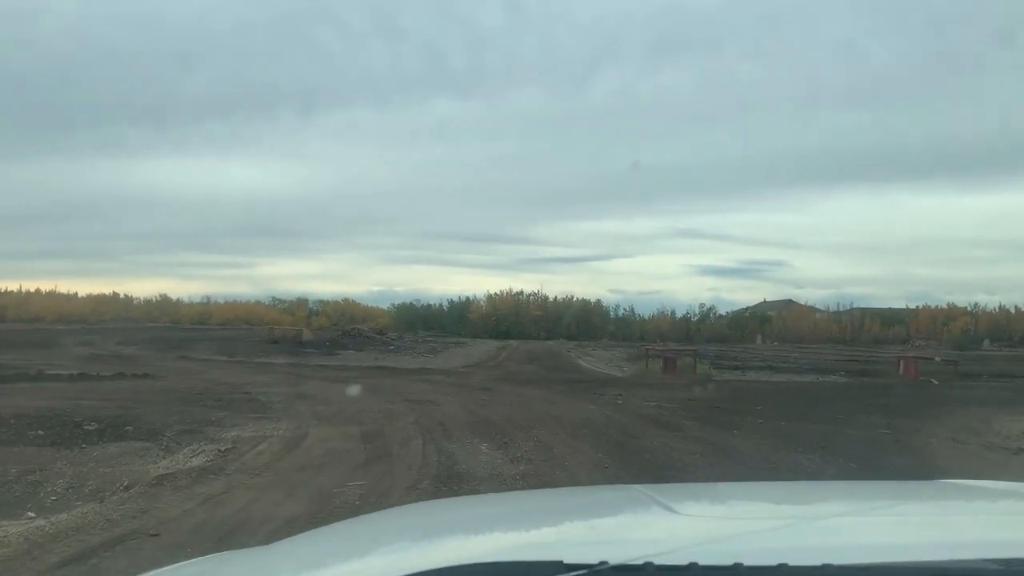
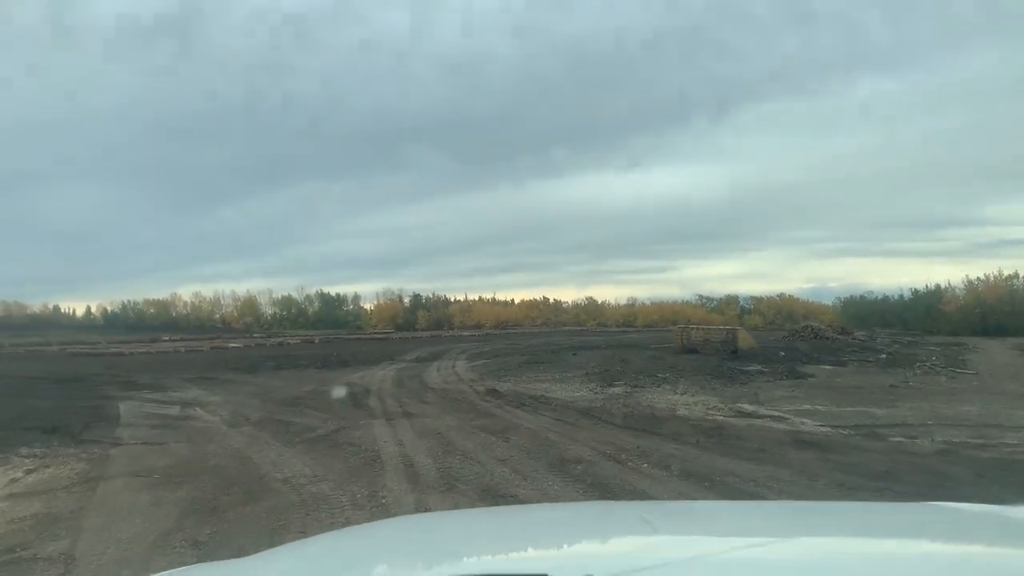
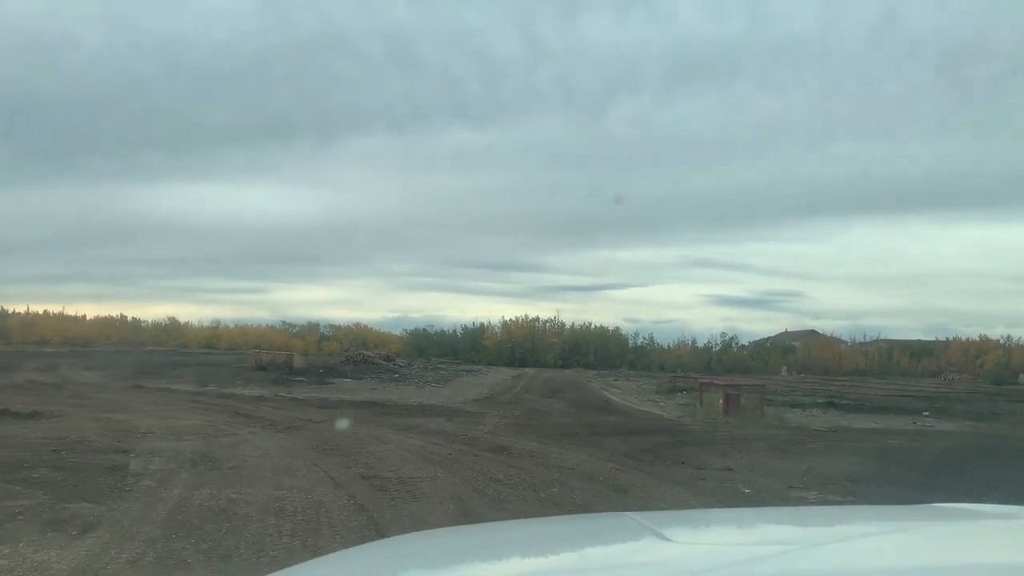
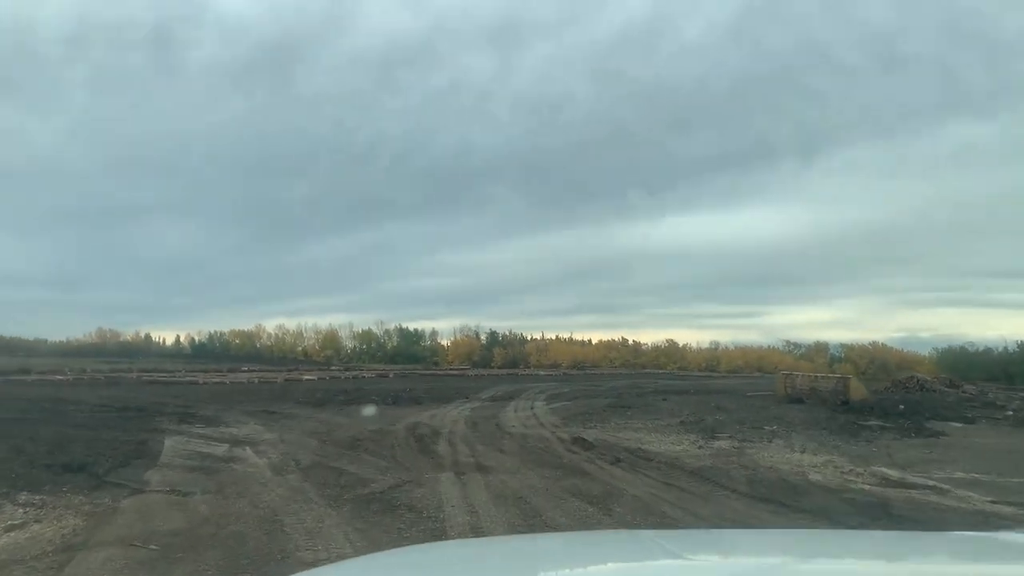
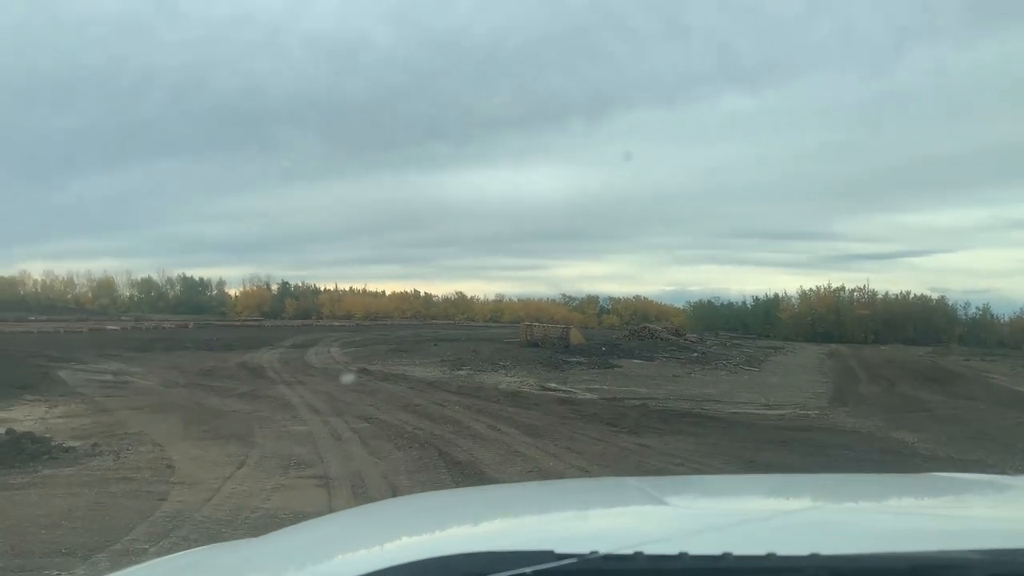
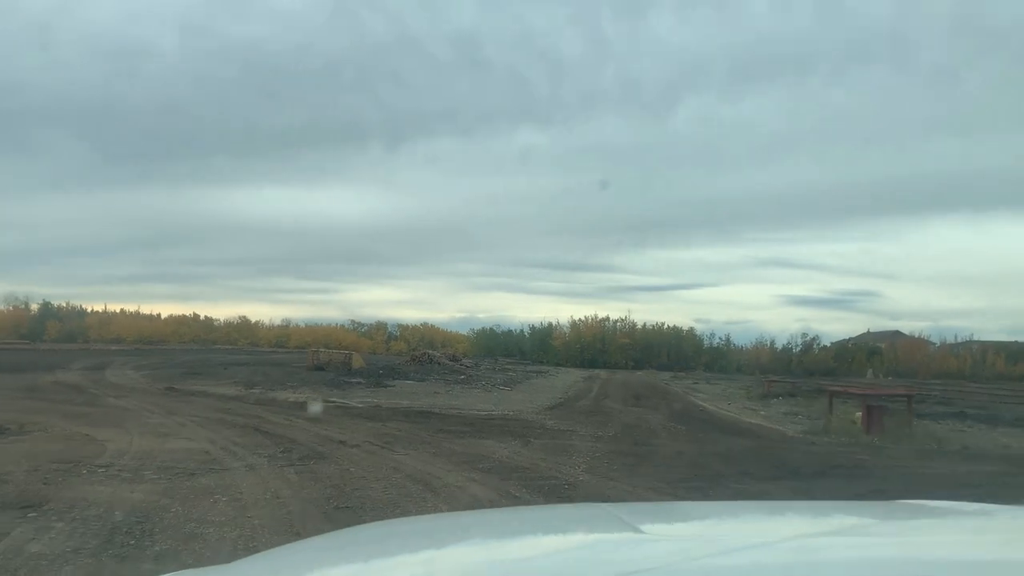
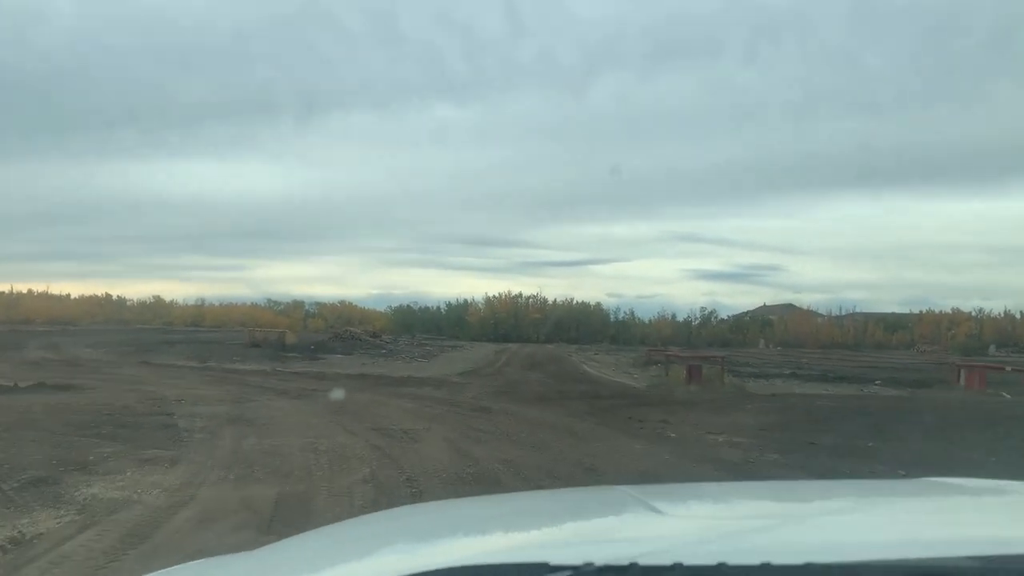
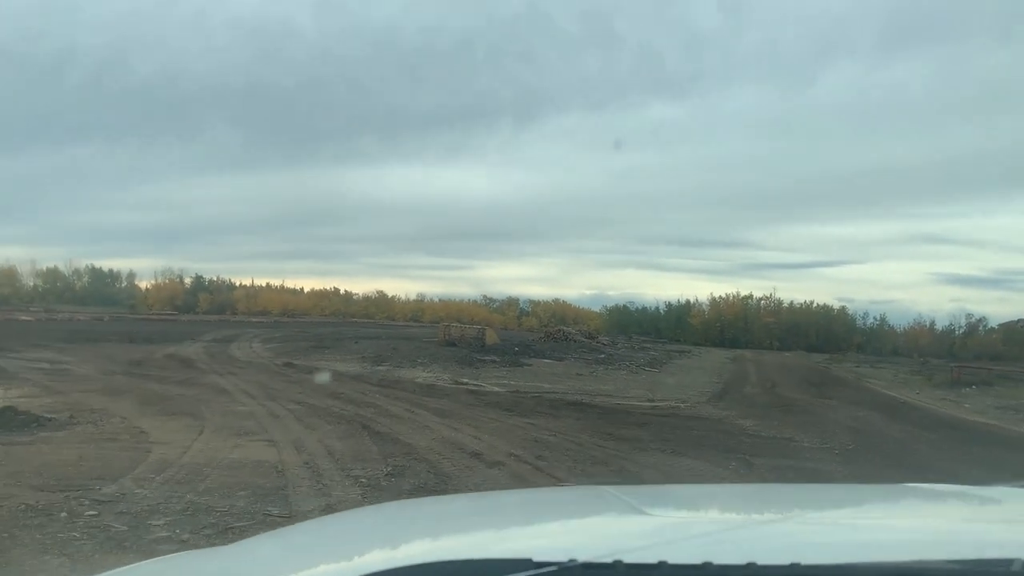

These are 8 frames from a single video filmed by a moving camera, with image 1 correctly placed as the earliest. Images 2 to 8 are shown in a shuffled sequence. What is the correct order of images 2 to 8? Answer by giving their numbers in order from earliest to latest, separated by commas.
7, 3, 6, 8, 5, 2, 4
